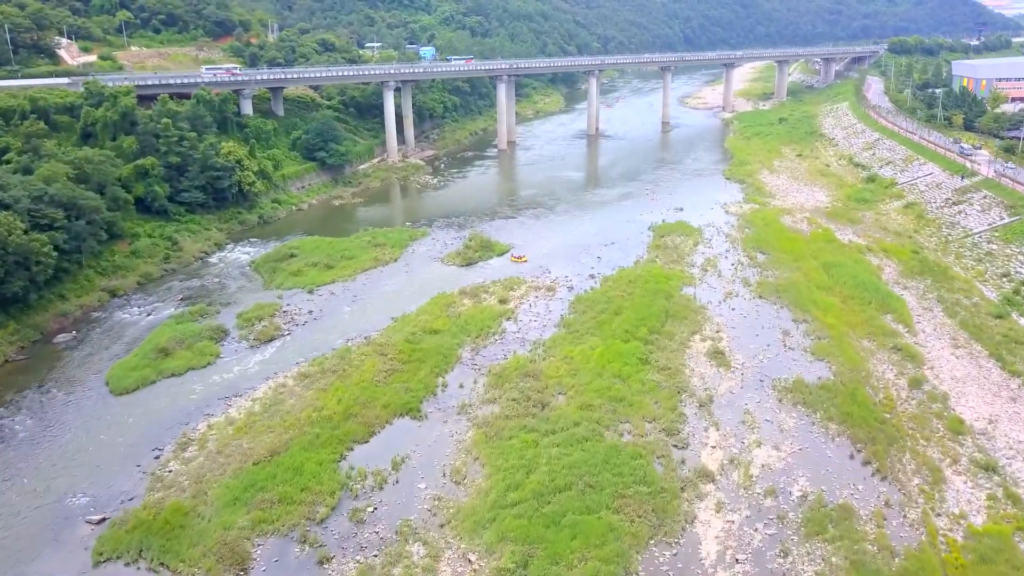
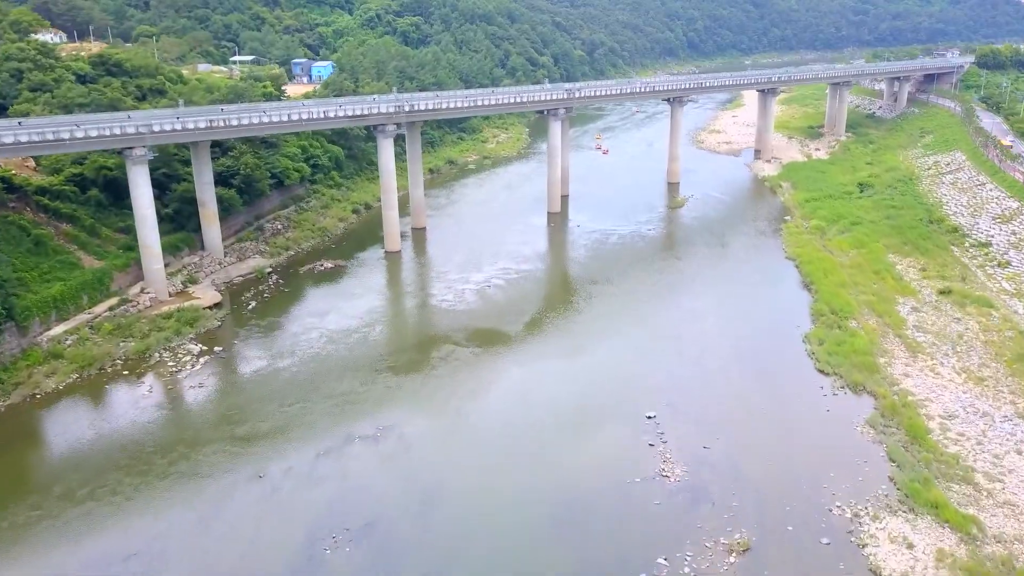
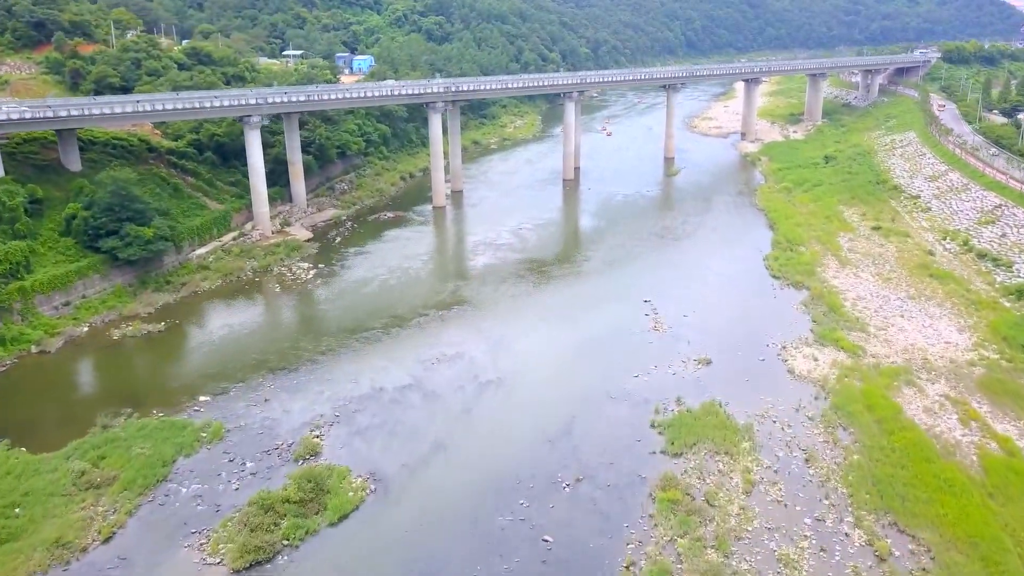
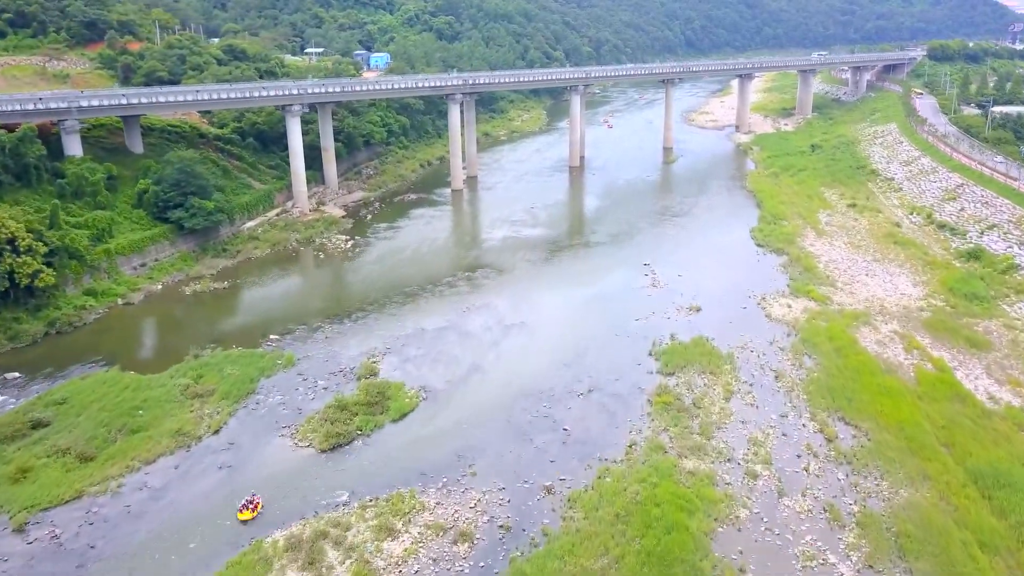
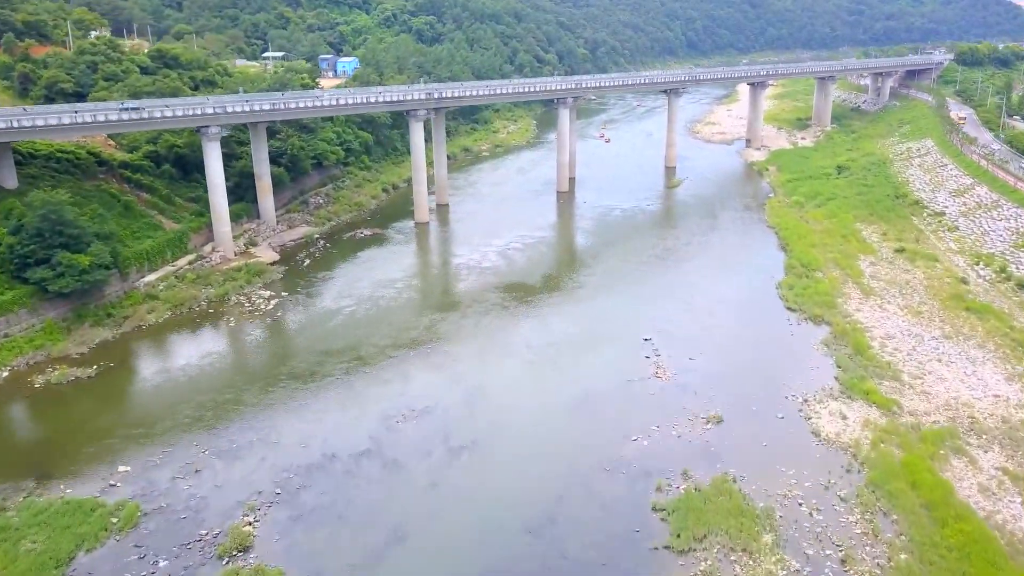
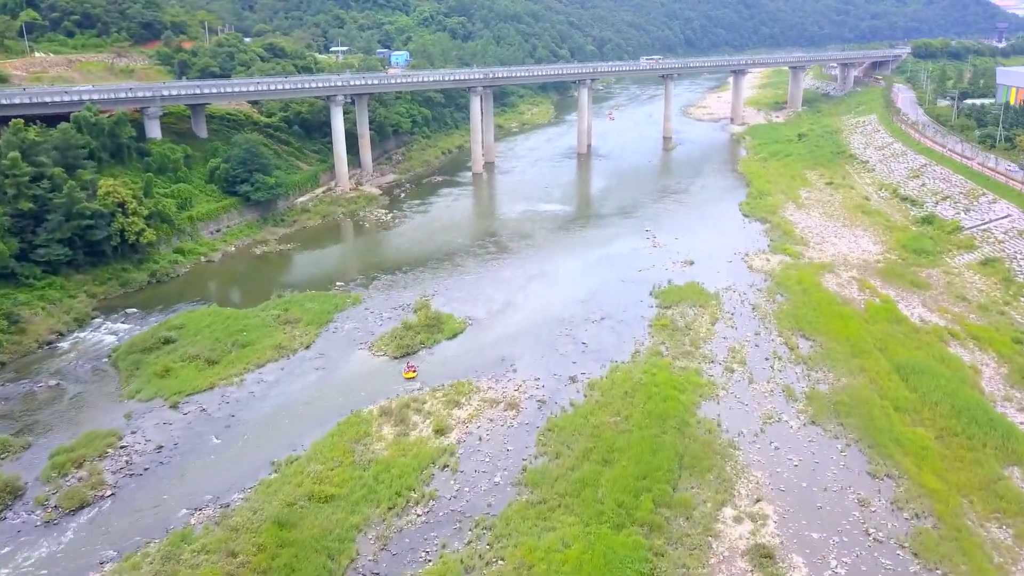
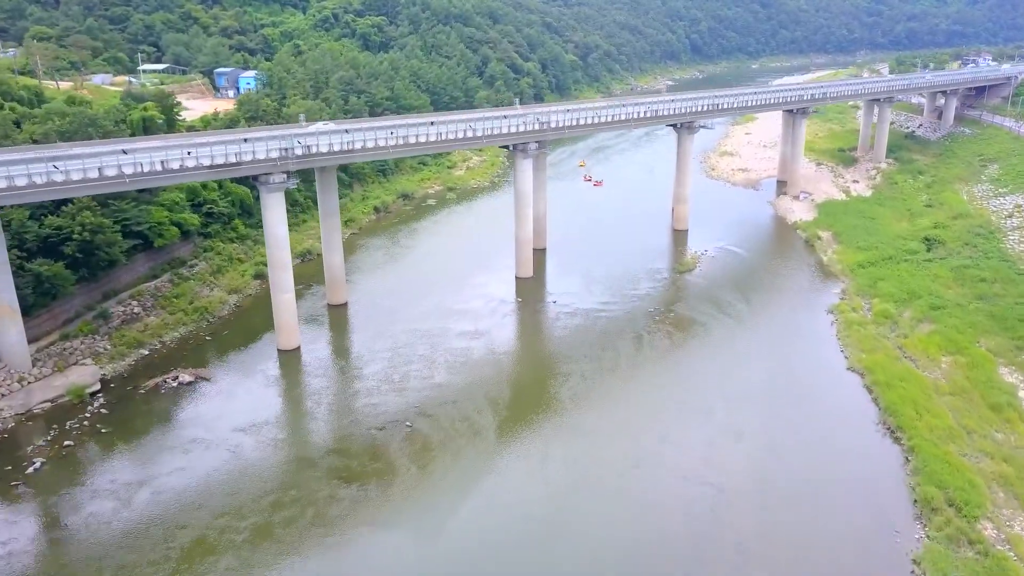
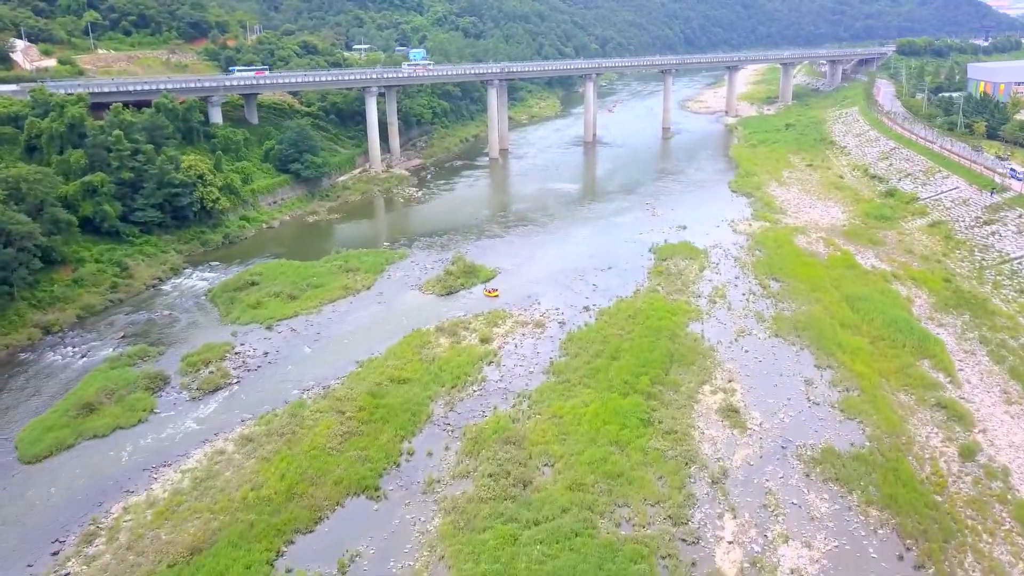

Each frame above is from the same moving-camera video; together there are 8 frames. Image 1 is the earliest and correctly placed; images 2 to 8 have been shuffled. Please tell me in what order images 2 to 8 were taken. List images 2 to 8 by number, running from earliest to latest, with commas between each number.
8, 6, 4, 3, 5, 2, 7
